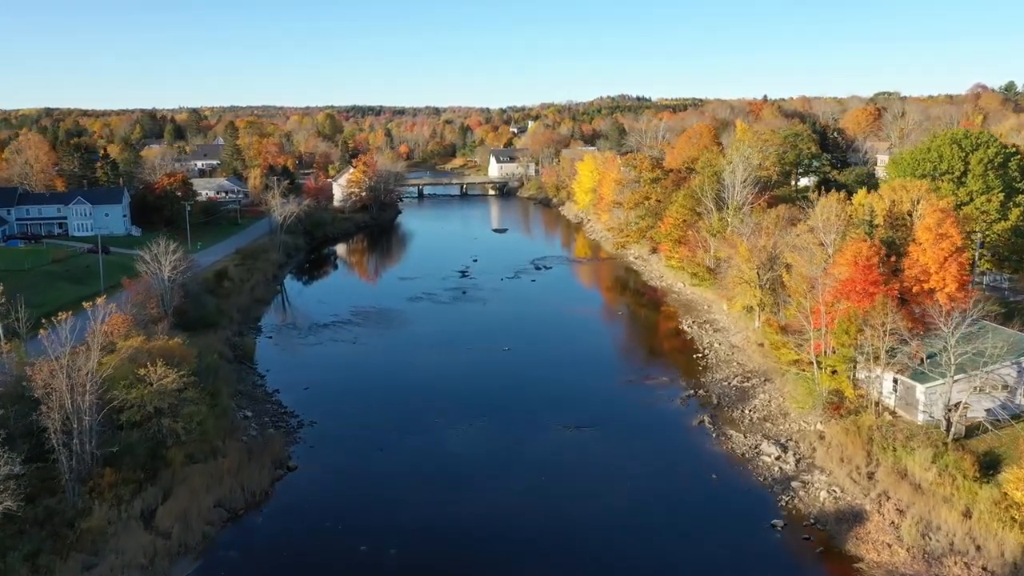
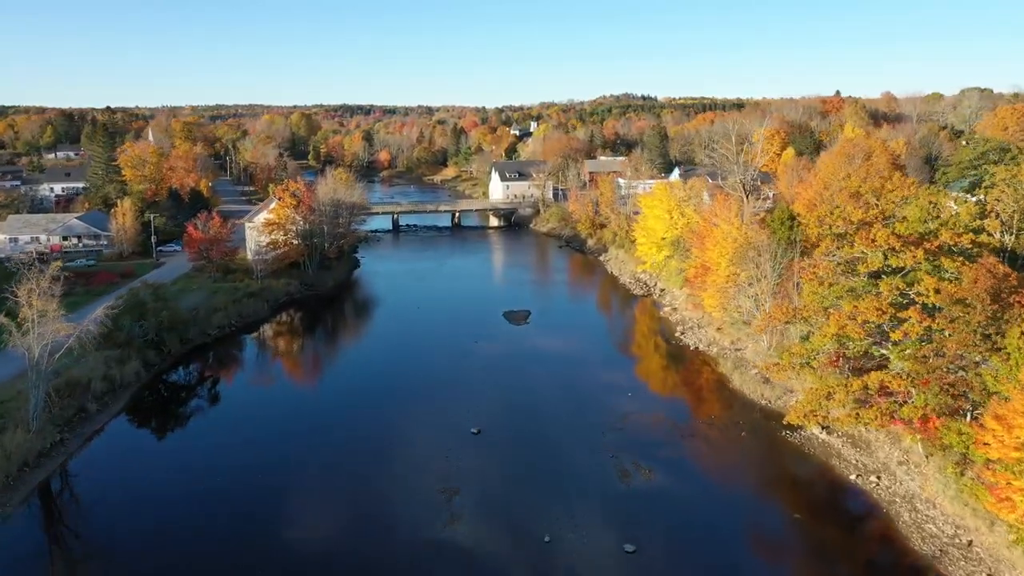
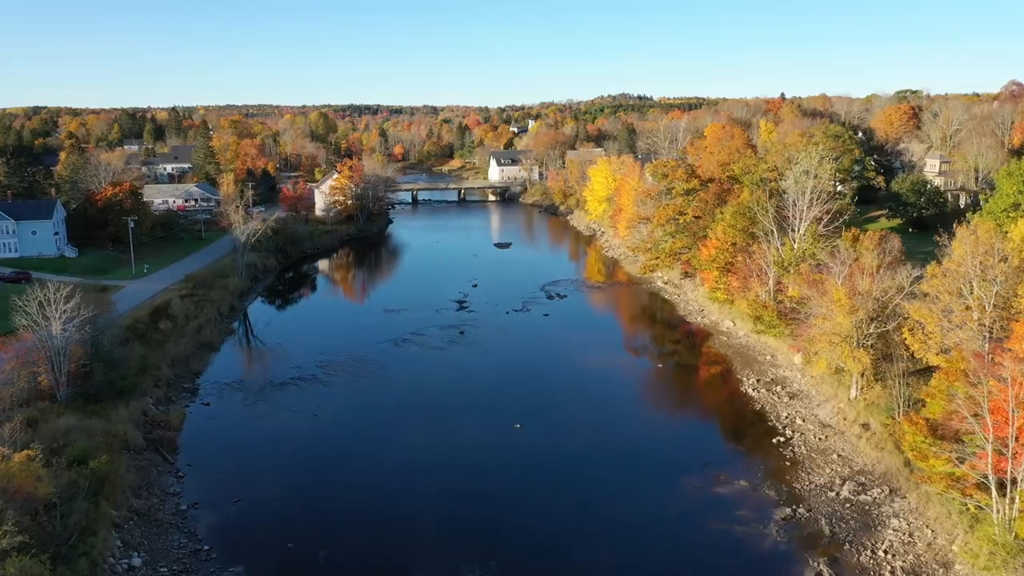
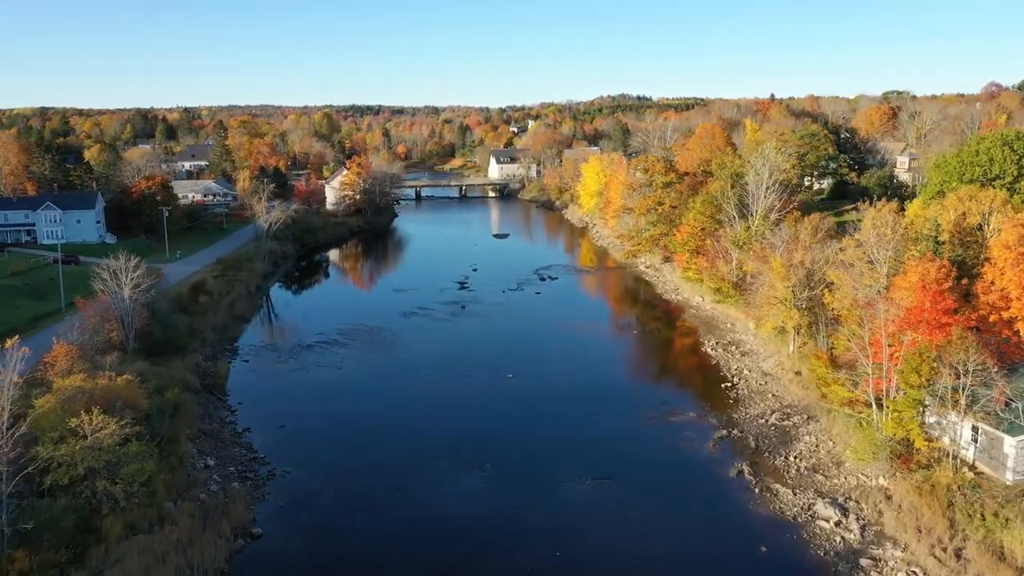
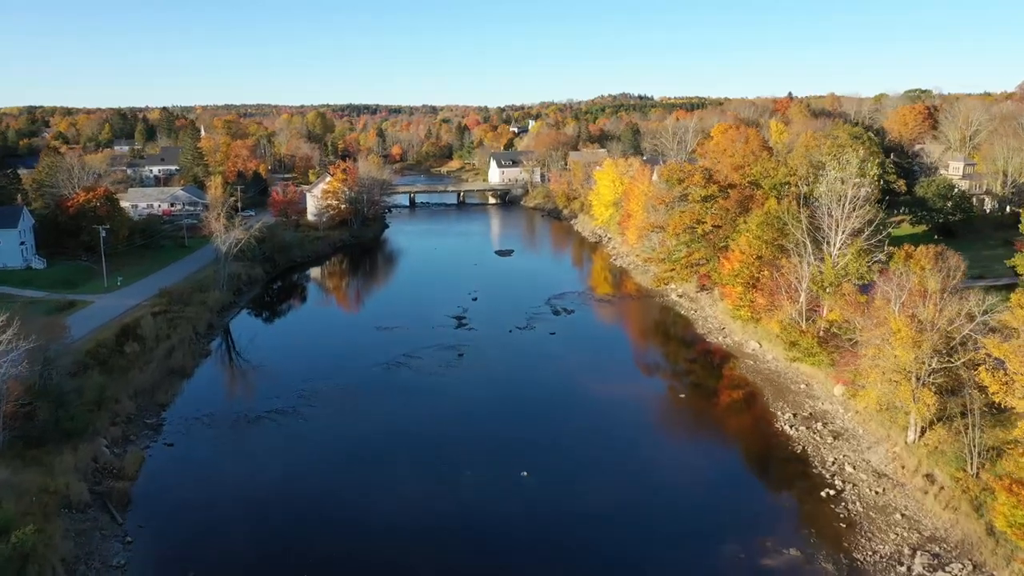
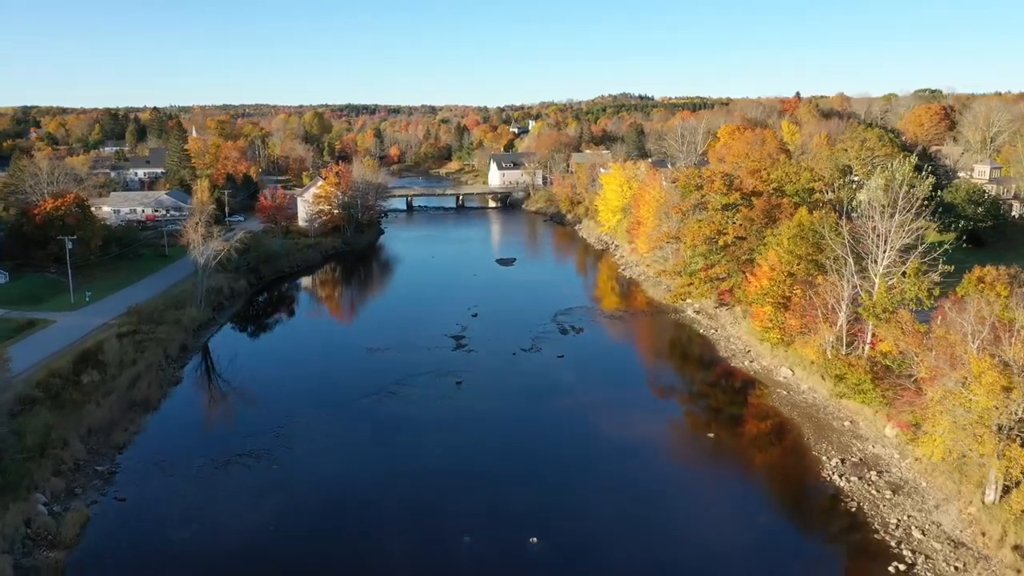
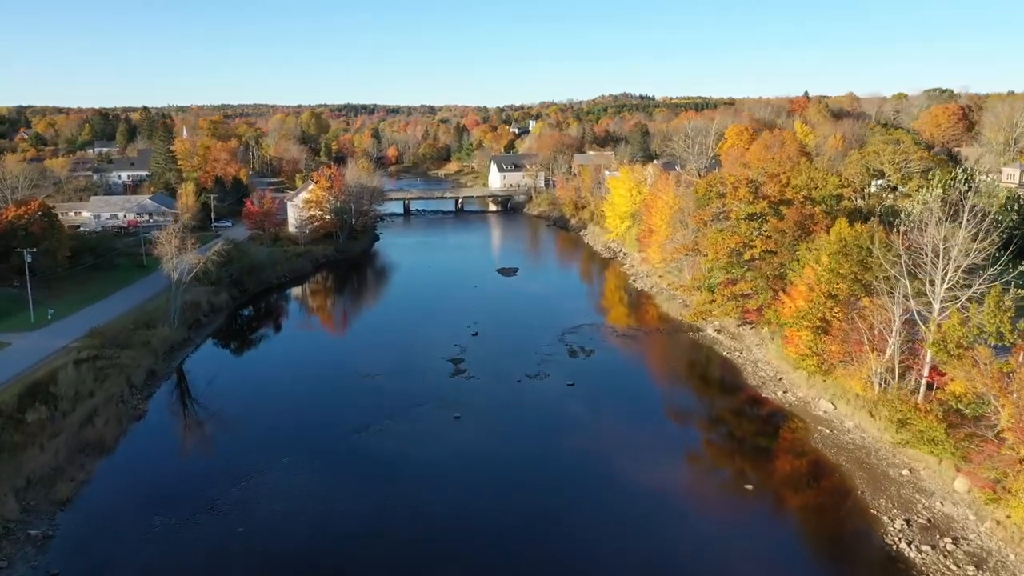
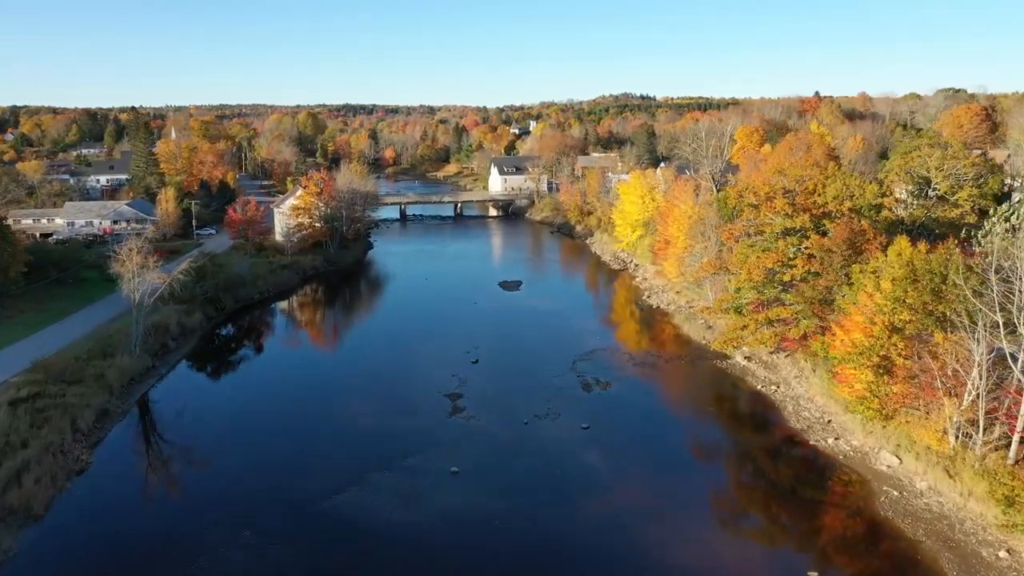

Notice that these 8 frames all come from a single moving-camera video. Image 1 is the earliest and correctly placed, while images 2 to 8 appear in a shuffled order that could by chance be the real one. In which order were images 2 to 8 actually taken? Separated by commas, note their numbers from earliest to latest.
4, 3, 5, 6, 7, 8, 2
